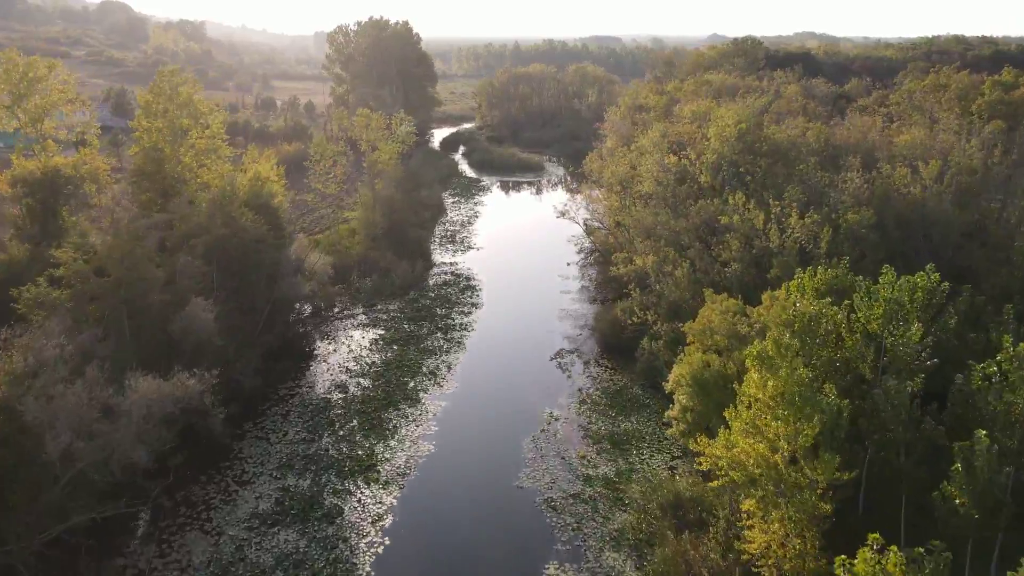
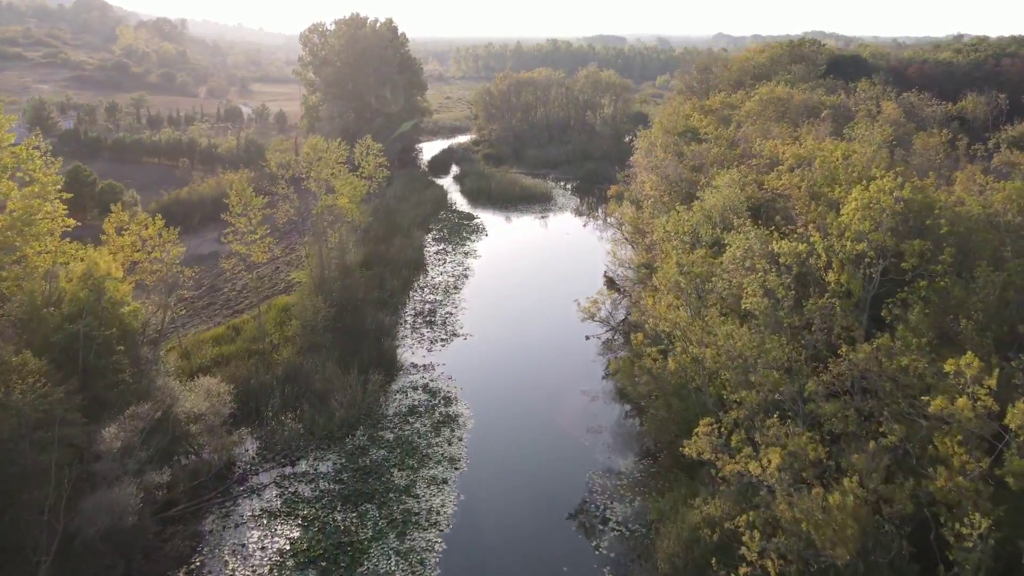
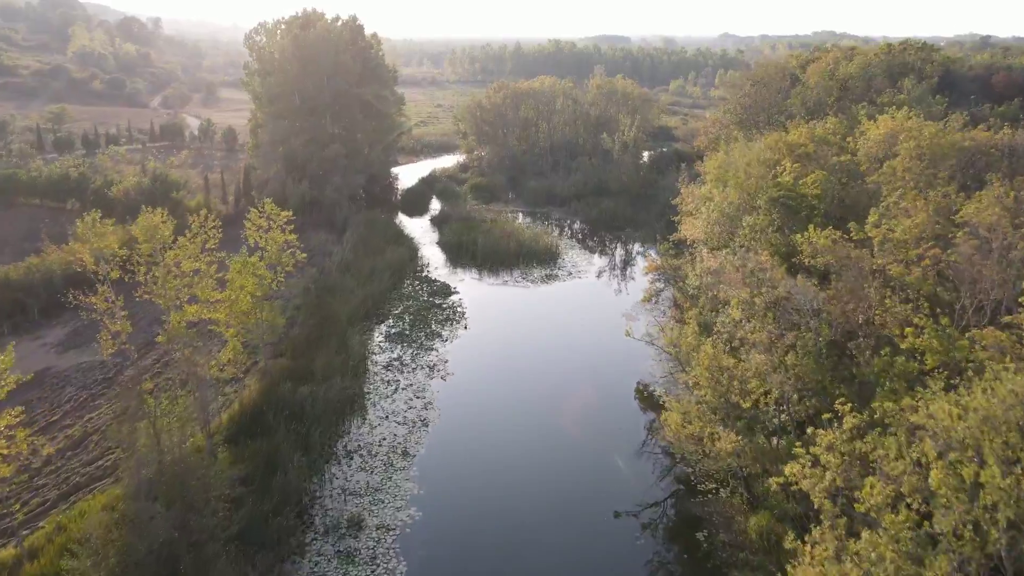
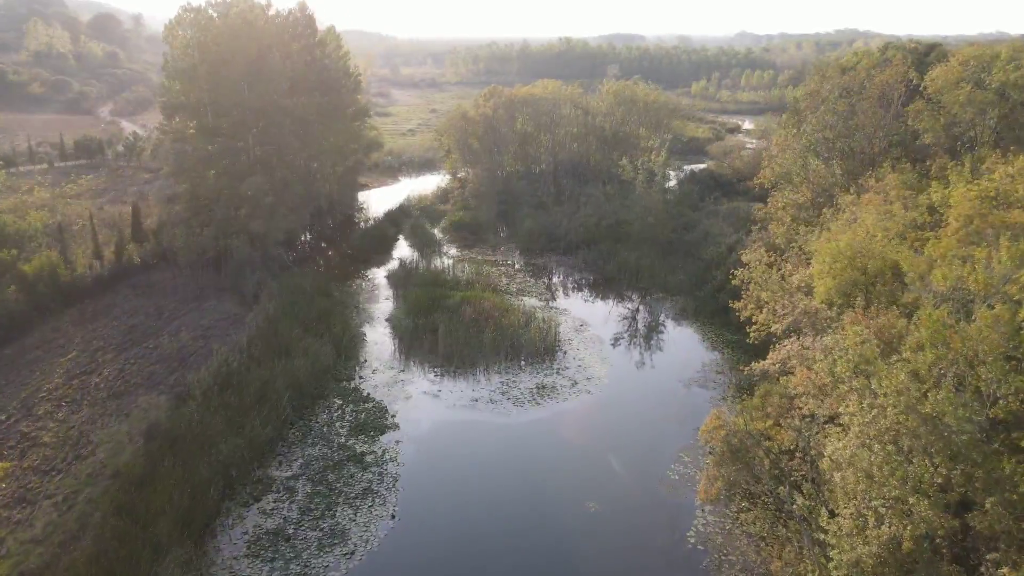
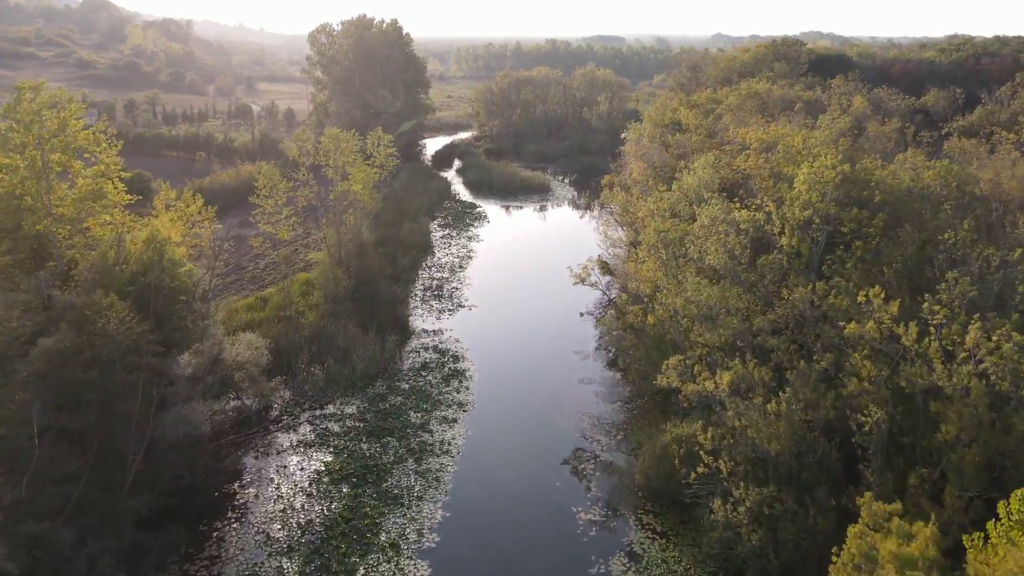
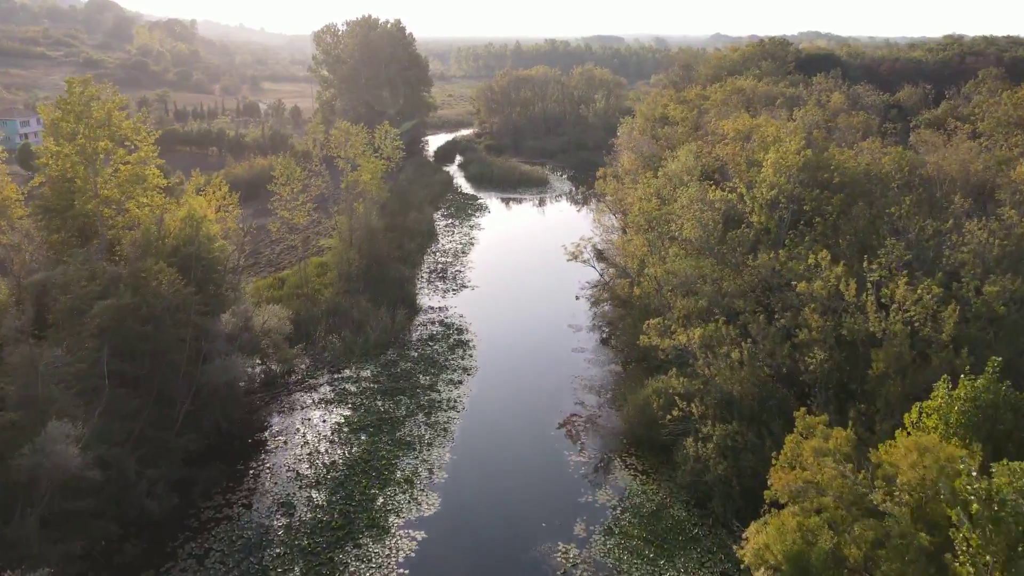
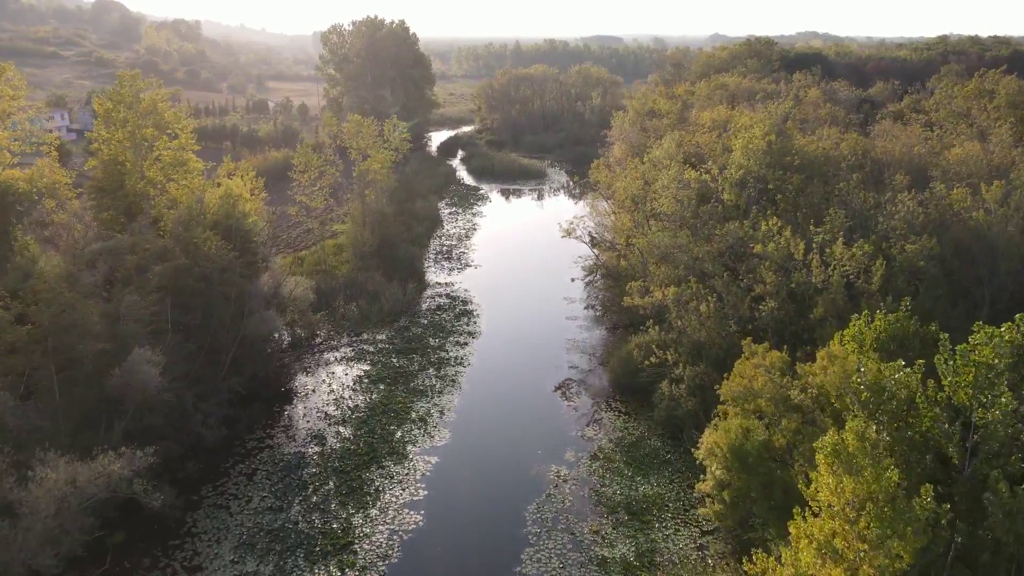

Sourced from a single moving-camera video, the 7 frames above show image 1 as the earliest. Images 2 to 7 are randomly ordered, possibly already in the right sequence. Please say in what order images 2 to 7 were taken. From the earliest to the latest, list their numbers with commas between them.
7, 6, 5, 2, 3, 4
